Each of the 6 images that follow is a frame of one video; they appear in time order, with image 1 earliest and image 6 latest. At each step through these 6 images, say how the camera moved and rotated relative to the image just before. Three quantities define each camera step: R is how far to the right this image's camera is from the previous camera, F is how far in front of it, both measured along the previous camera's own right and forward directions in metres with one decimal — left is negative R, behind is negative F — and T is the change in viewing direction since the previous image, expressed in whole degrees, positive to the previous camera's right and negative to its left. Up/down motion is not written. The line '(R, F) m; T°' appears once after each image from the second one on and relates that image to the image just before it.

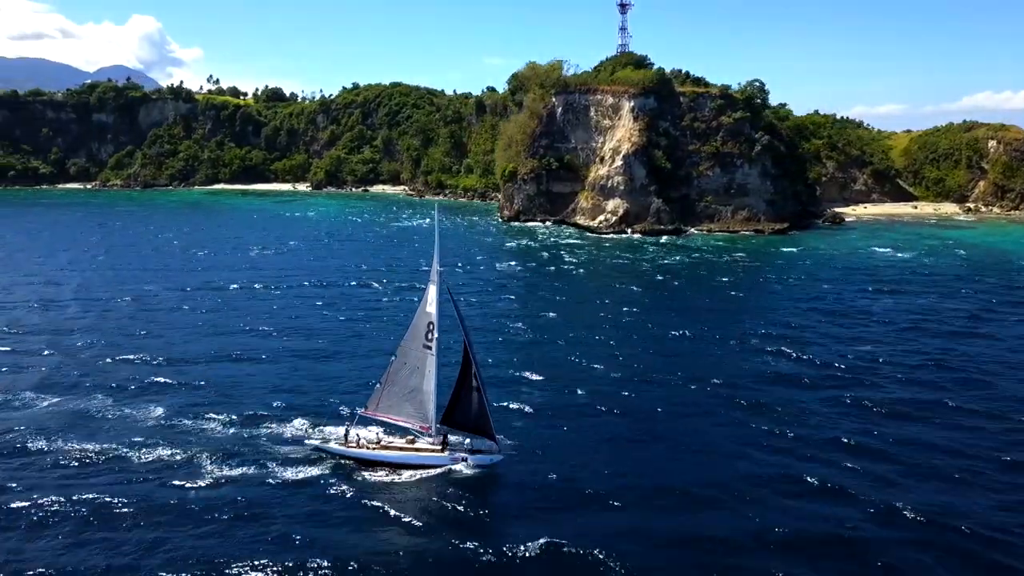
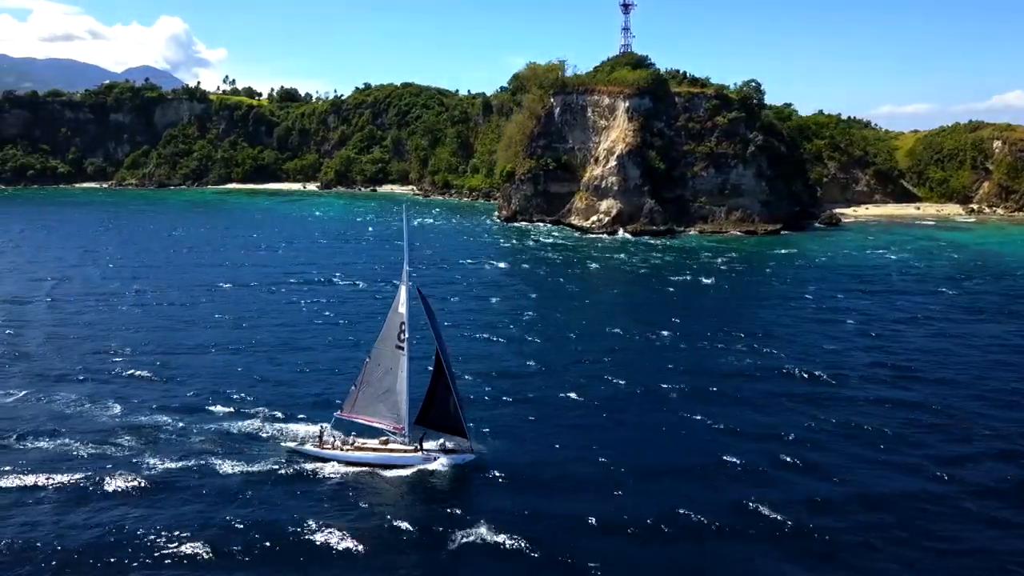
(+2.4, -0.2) m; -1°
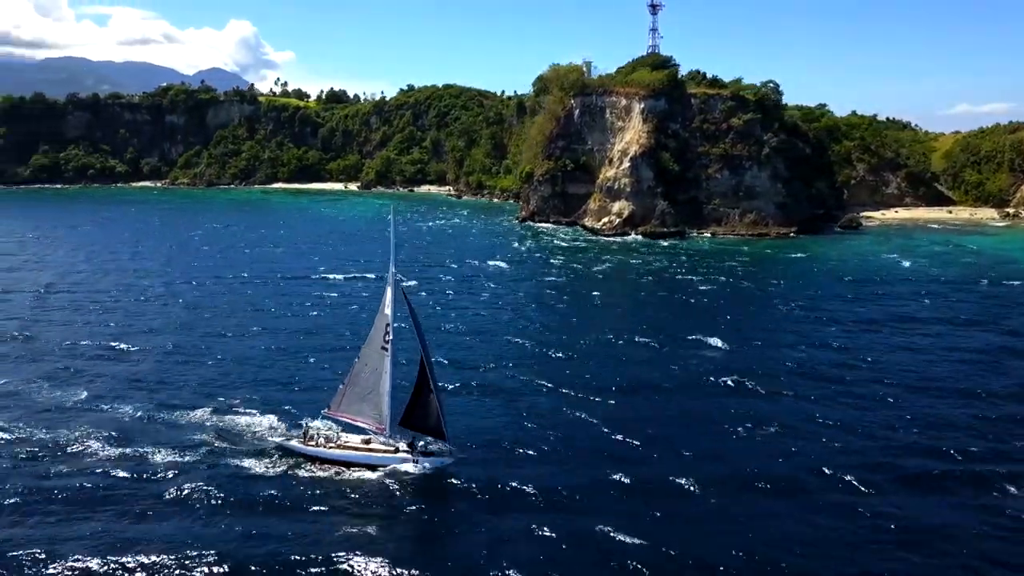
(+4.0, -0.4) m; -4°
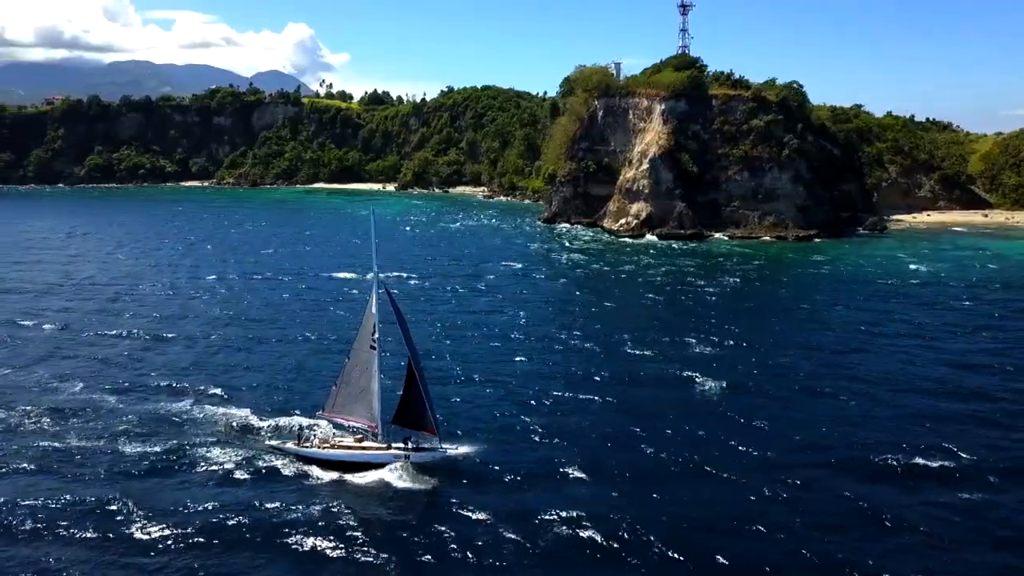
(+2.8, -0.4) m; -3°
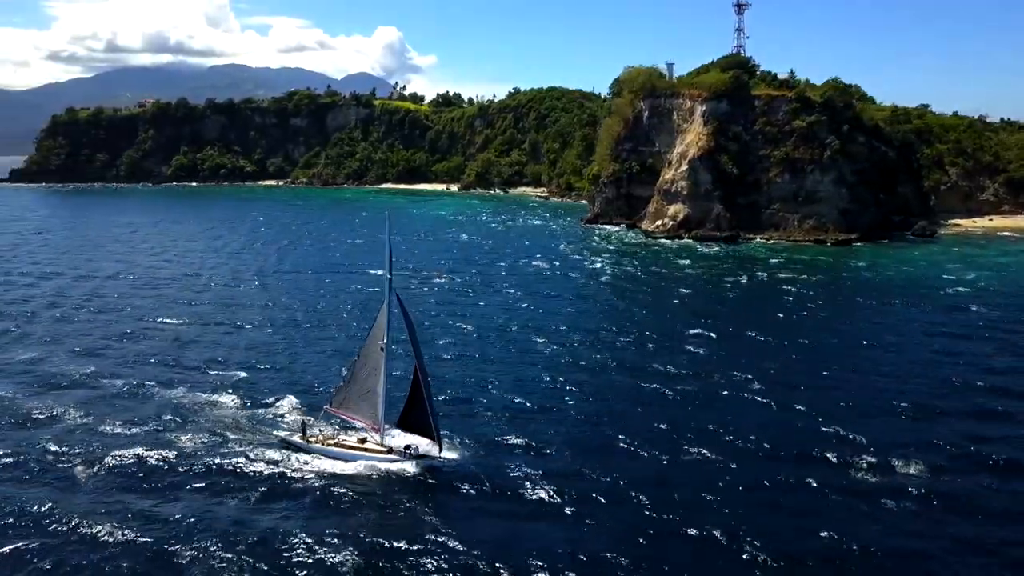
(+3.9, -0.6) m; -6°
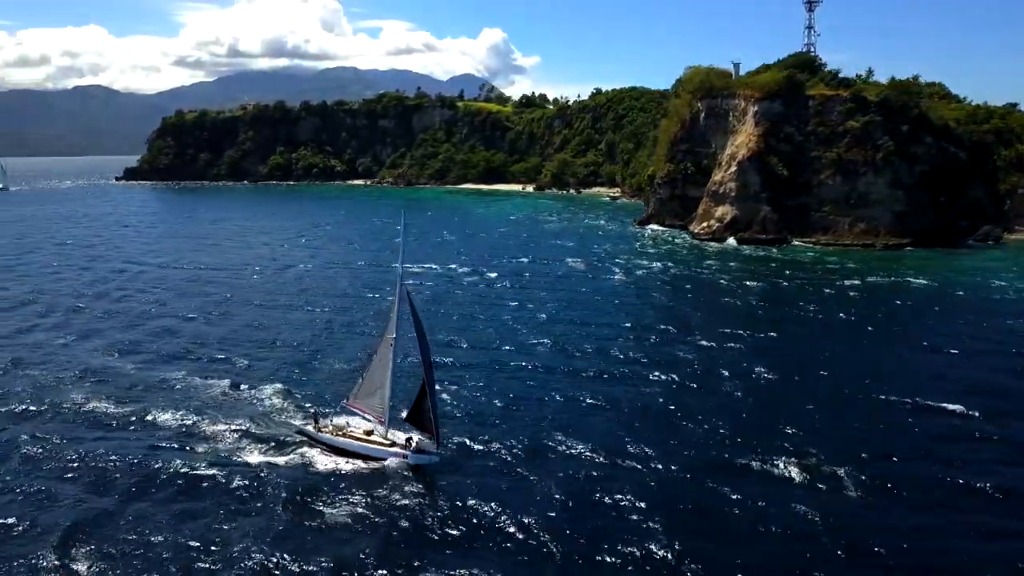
(+4.7, -0.8) m; -7°
